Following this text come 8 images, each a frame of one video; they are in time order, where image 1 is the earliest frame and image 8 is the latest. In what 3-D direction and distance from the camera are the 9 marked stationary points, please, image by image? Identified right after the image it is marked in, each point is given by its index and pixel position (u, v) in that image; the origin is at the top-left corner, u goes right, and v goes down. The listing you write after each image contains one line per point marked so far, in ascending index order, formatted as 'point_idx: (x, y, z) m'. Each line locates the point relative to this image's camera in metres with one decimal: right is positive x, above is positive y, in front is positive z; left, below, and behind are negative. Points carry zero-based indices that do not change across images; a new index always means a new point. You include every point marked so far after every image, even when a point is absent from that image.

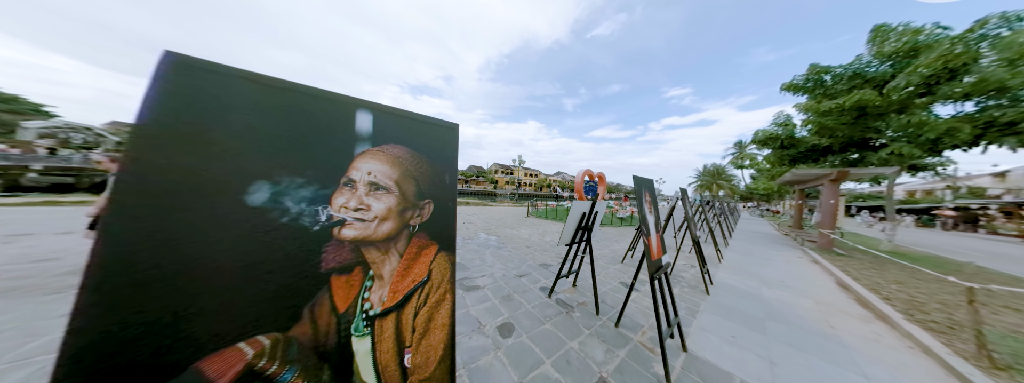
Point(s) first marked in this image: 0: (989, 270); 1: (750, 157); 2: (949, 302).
0: (+14.2, -2.4, +5.4) m
1: (+22.9, +3.3, +17.3) m
2: (+7.7, -2.0, +3.2) m
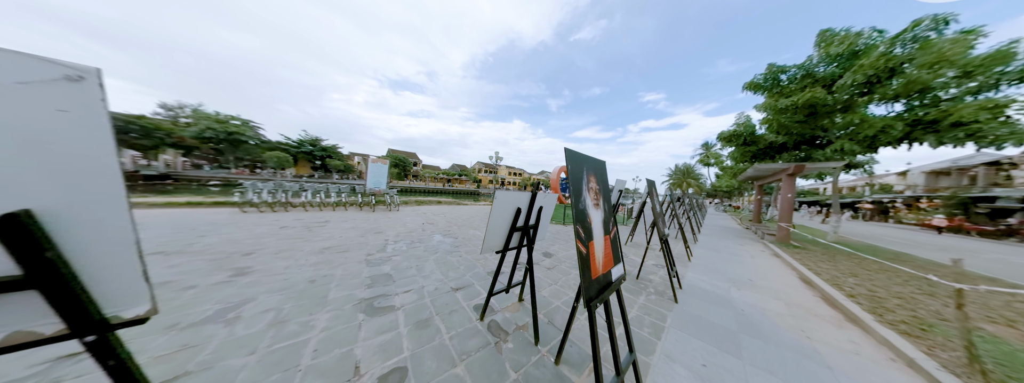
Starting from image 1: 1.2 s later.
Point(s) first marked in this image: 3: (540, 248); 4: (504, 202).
0: (+13.0, -2.1, +5.8) m
1: (+20.7, +3.6, +18.4) m
2: (+6.7, -1.8, +3.1) m
3: (+0.7, -1.5, +4.6) m
4: (-0.1, -0.1, +1.7) m
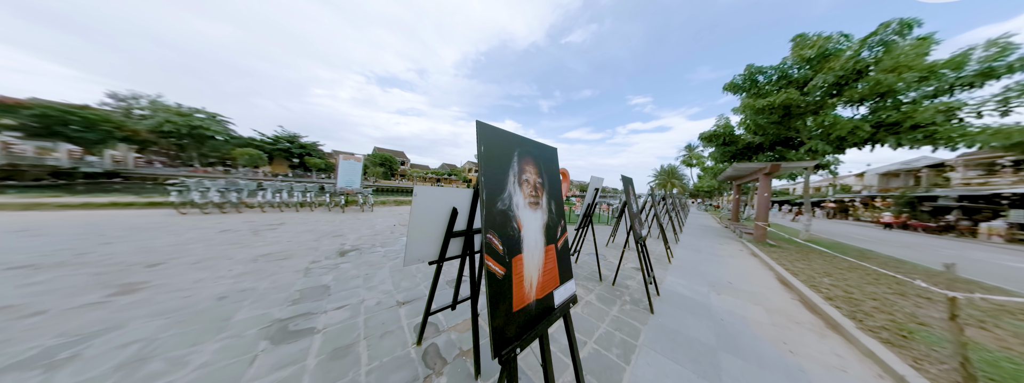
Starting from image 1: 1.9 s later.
0: (+12.3, -2.1, +6.0) m
1: (+19.4, +3.6, +18.9) m
2: (+6.1, -1.8, +3.0) m
3: (0.0, -1.5, +4.3) m
4: (-0.6, -0.1, +1.3) m
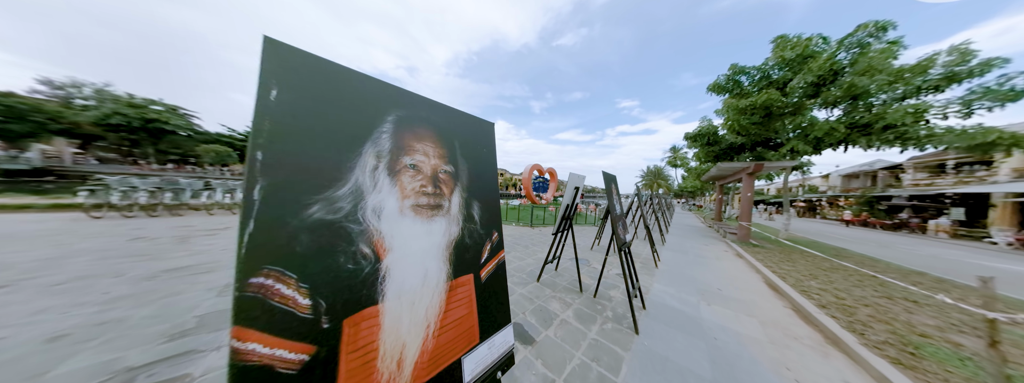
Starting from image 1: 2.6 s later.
0: (+11.7, -2.1, +6.1) m
1: (+18.2, +3.6, +19.3) m
2: (+5.7, -1.7, +2.8) m
3: (-0.5, -1.4, +3.8) m
4: (-1.0, 0.0, +0.9) m
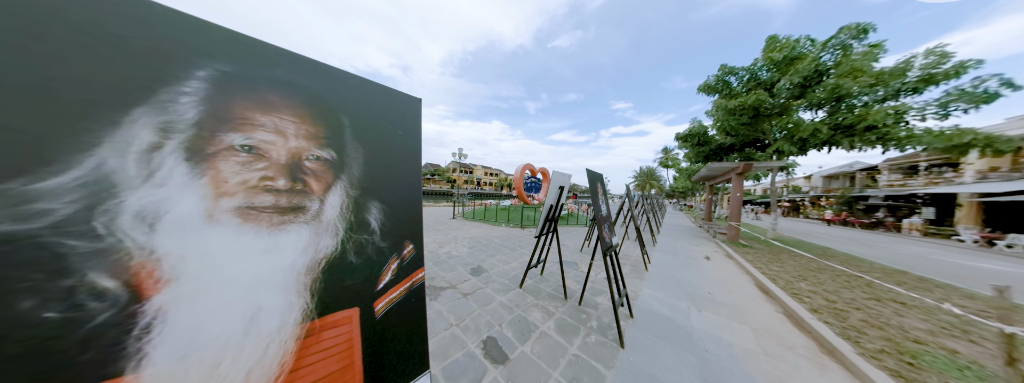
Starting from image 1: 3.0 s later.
0: (+11.3, -2.1, +6.2) m
1: (+17.5, +3.6, +19.6) m
2: (+5.4, -1.7, +2.8) m
3: (-0.8, -1.4, +3.6) m
4: (-1.2, 0.0, +0.7) m
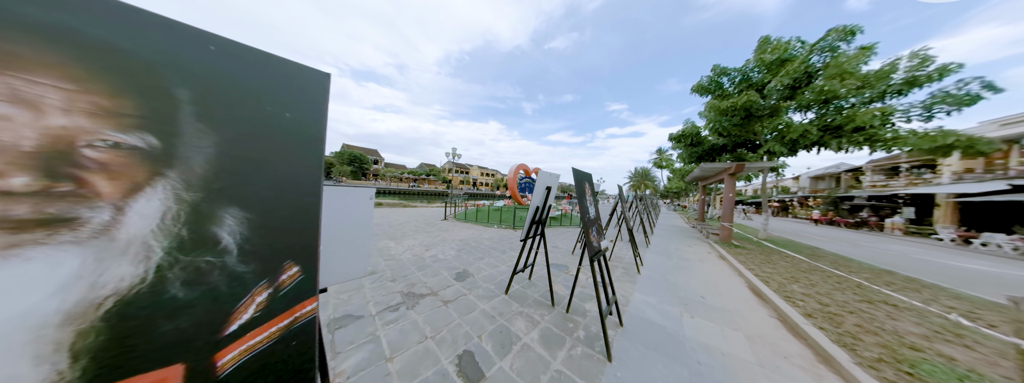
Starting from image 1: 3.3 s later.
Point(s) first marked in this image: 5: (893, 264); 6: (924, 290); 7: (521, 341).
0: (+11.0, -2.1, +6.2) m
1: (+17.0, +3.5, +19.8) m
2: (+5.1, -1.7, +2.7) m
3: (-1.0, -1.5, +3.4) m
4: (-1.4, 0.0, +0.5) m
5: (+11.7, -2.2, +5.5) m
6: (+8.8, -2.1, +3.8) m
7: (+0.1, -1.6, +1.9) m
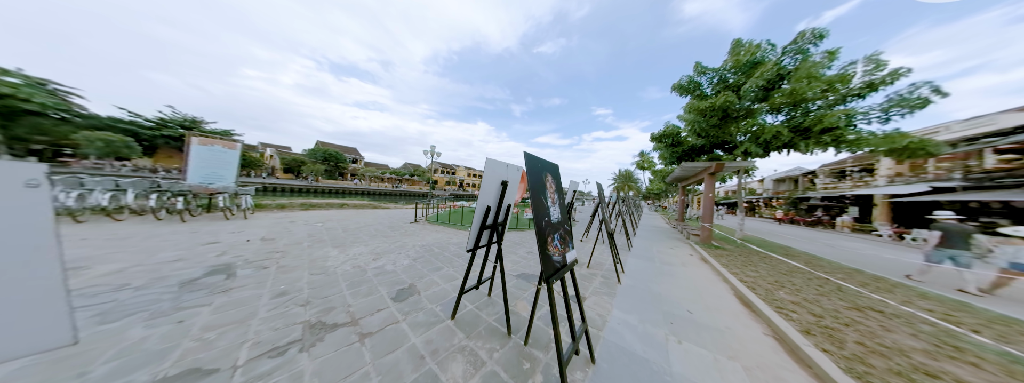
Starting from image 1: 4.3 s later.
0: (+10.2, -2.1, +6.3) m
1: (+15.3, +3.4, +20.2) m
2: (+4.5, -1.7, +2.4) m
3: (-1.7, -1.4, +2.8) m
4: (-1.9, 0.0, -0.2) m
5: (+10.9, -2.2, +5.6) m
6: (+8.1, -2.1, +3.8) m
7: (-0.4, -1.5, +1.3) m
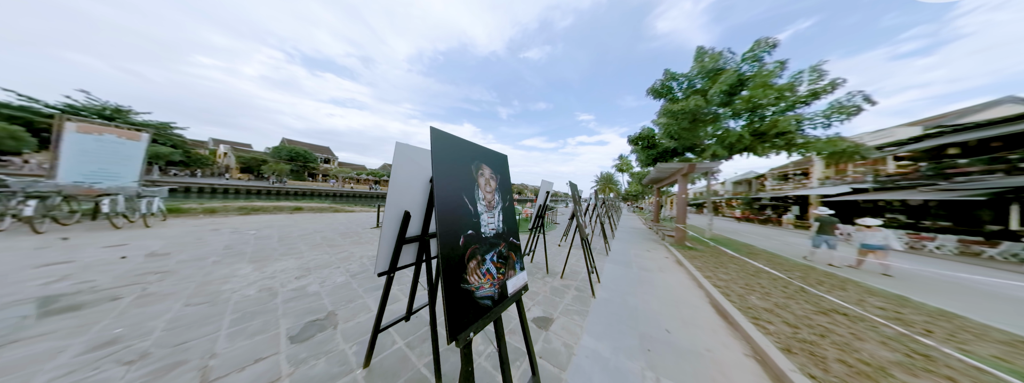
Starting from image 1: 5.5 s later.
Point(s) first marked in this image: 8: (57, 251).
0: (+9.3, -2.2, +6.6) m
1: (+13.3, +3.2, +20.9) m
2: (+4.0, -1.7, +2.3) m
3: (-2.3, -1.4, +2.1) m
4: (-2.2, +0.1, -0.8) m
5: (+10.0, -2.2, +5.9) m
6: (+7.4, -2.1, +3.9) m
7: (-0.9, -1.5, +0.7) m
8: (-7.7, -1.0, +3.0) m
